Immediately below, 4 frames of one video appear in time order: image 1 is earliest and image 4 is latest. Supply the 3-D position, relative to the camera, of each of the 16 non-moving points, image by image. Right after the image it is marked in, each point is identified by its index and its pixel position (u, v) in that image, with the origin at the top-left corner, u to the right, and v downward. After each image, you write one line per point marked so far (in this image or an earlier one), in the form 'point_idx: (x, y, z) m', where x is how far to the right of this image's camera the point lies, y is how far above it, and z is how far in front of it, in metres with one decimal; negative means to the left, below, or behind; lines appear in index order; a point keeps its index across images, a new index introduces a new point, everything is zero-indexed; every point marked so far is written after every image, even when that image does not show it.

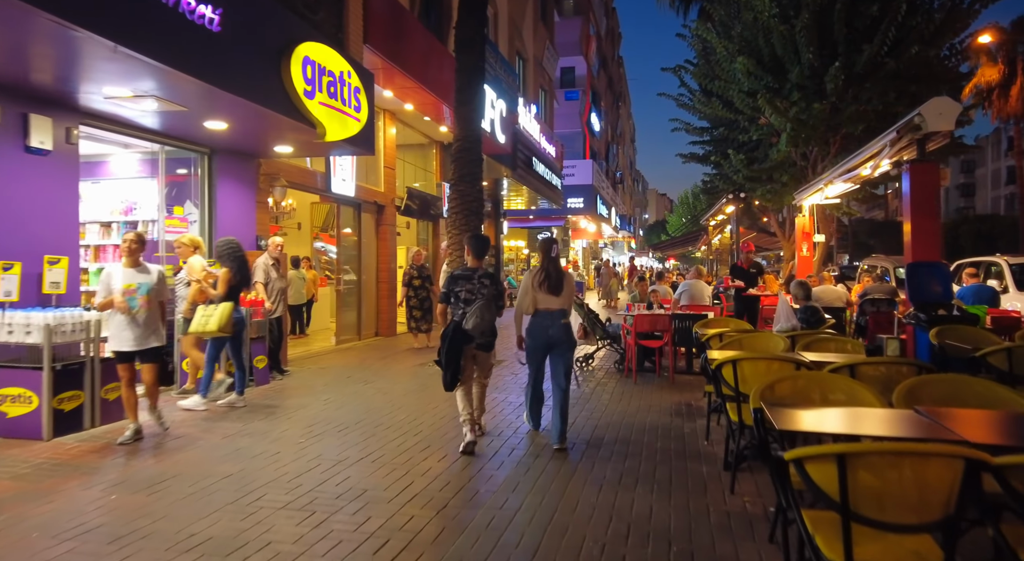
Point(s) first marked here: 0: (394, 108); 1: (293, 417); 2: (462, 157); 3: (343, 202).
0: (-2.6, +3.8, +14.3) m
1: (-2.2, -1.4, +6.7) m
2: (-0.8, +1.9, +10.2) m
3: (-3.4, +1.6, +13.0) m
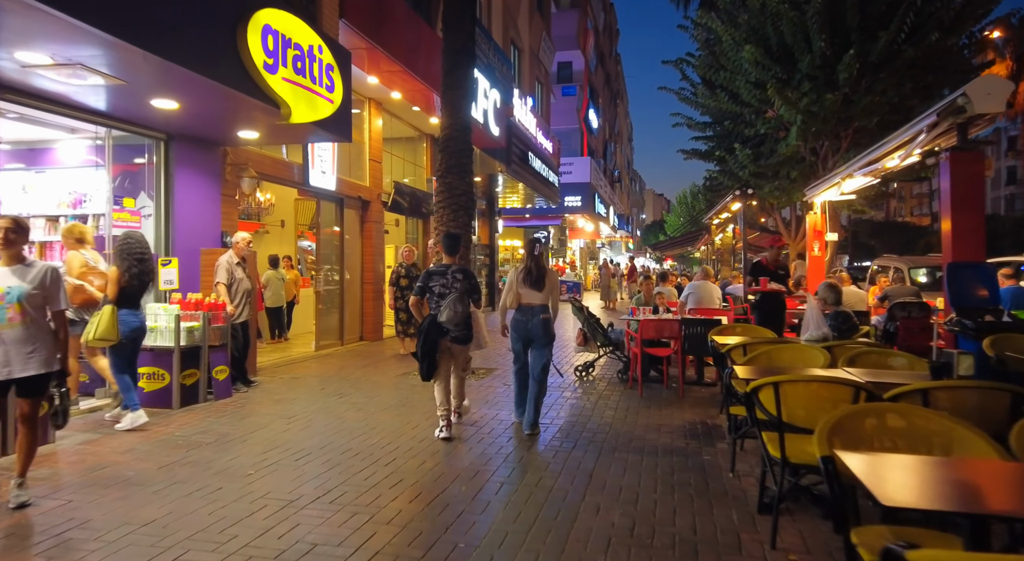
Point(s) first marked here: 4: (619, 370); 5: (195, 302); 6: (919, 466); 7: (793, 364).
0: (-2.7, +3.8, +13.4) m
1: (-2.3, -1.4, +5.8) m
2: (-0.9, +1.9, +9.3) m
3: (-3.5, +1.6, +12.1) m
4: (+1.5, -1.3, +9.3) m
5: (-3.6, -0.2, +7.4) m
6: (+1.5, -0.7, +2.4) m
7: (+2.2, -0.7, +5.1) m
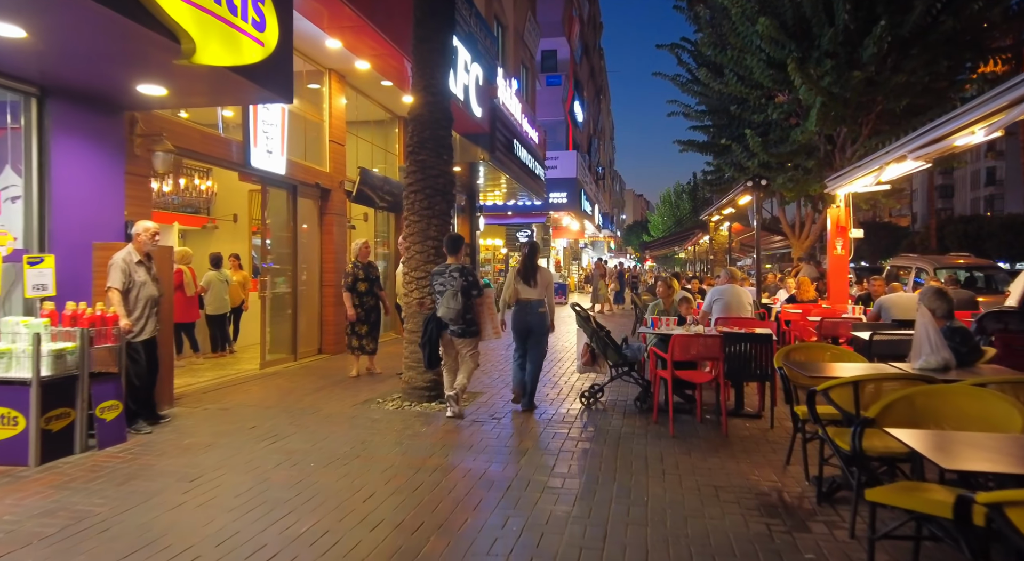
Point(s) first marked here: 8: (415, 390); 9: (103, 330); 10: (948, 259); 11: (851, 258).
0: (-3.0, +3.7, +11.4) m
1: (-2.3, -1.5, +3.8) m
2: (-1.0, +1.9, +7.4) m
3: (-3.7, +1.5, +10.1) m
4: (+1.4, -1.3, +7.5) m
5: (-3.7, -0.3, +5.4) m
6: (+1.6, -0.7, +0.6) m
7: (+2.2, -0.7, +3.3) m
8: (-1.1, -1.2, +7.2) m
9: (-3.5, -0.4, +5.5) m
10: (+10.4, +0.5, +15.6) m
11: (+6.8, +0.5, +13.0) m
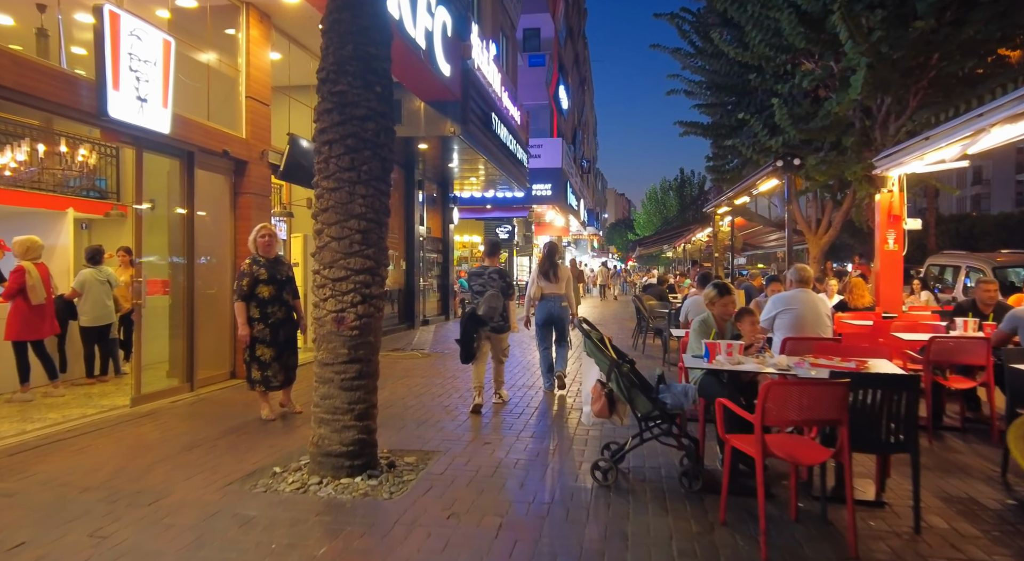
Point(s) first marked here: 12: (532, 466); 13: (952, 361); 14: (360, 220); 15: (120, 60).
0: (-3.3, +3.7, +8.7) m
1: (-2.4, -1.5, +1.1) m
2: (-1.2, +1.9, +4.8) m
3: (-4.0, +1.5, +7.3) m
4: (+1.2, -1.3, +4.9) m
5: (-3.8, -0.3, +2.6) m
6: (+1.6, -0.7, -2.0) m
7: (+2.1, -0.7, +0.7) m
8: (-1.3, -1.2, +4.6) m
9: (-3.6, -0.4, +2.8) m
10: (+9.9, +0.5, +13.2) m
11: (+6.4, +0.4, +10.6) m
12: (+0.1, -1.4, +4.9) m
13: (+3.9, -0.7, +5.8) m
14: (-1.1, +0.4, +4.6) m
15: (-3.8, +2.1, +6.4) m
